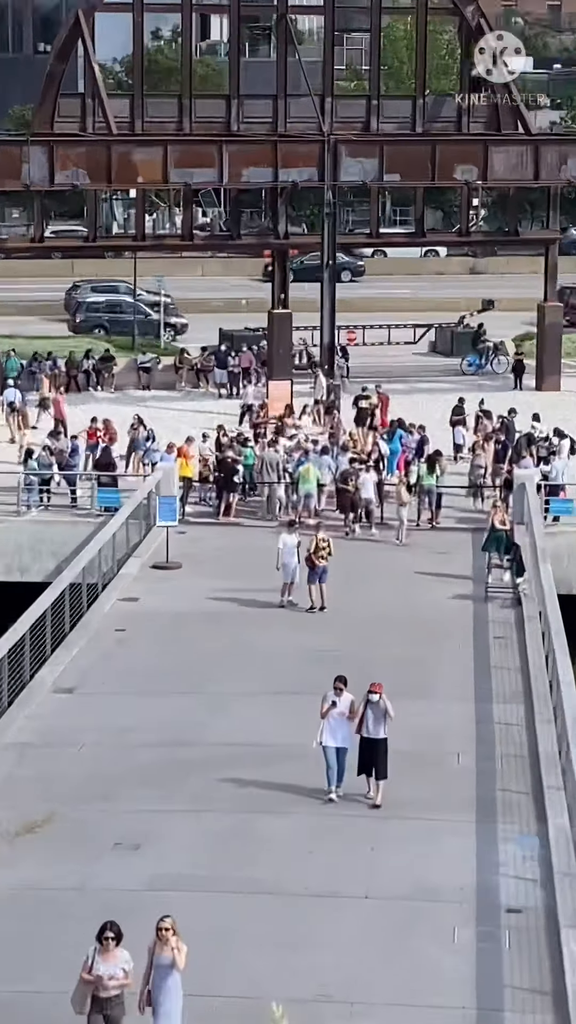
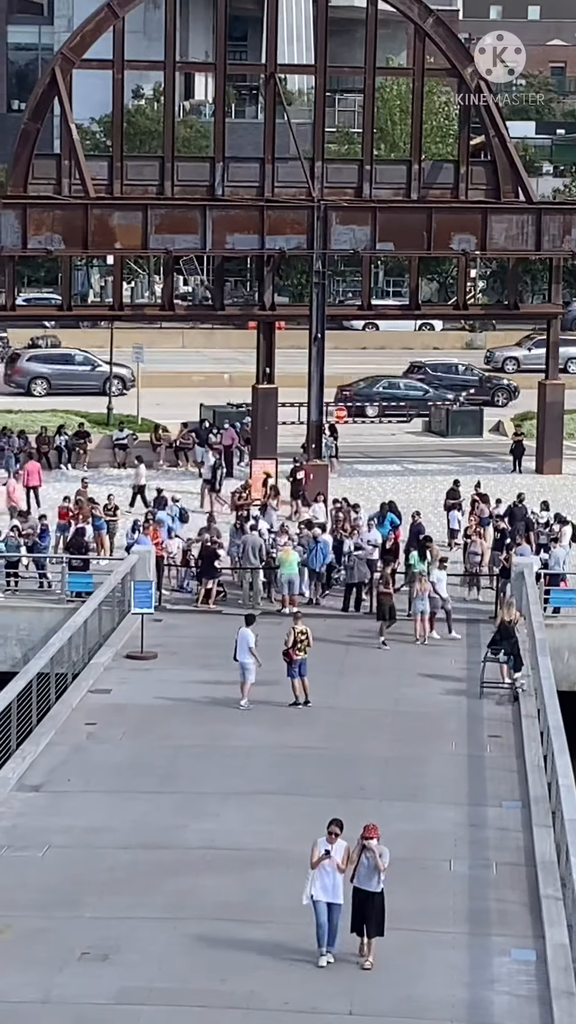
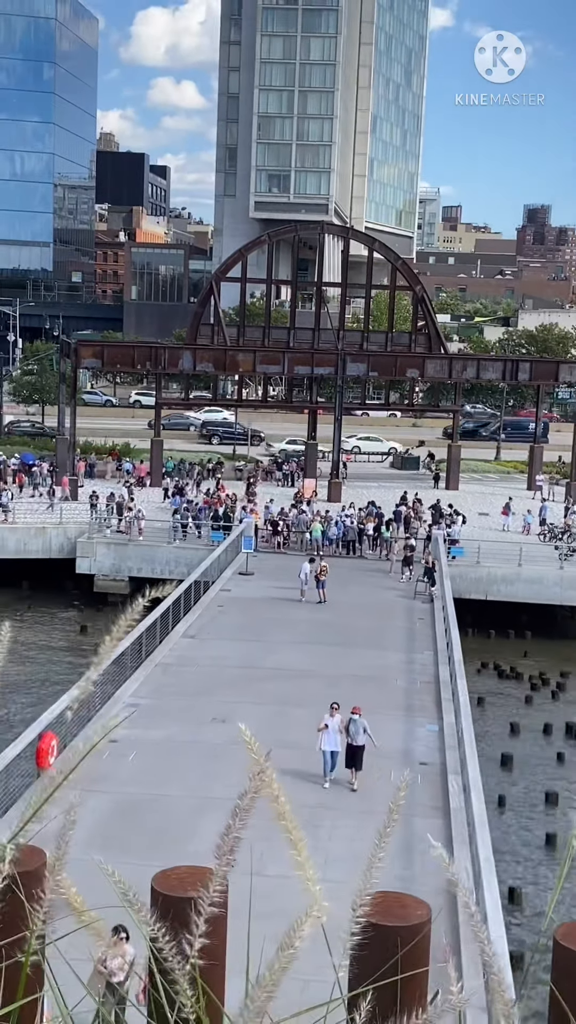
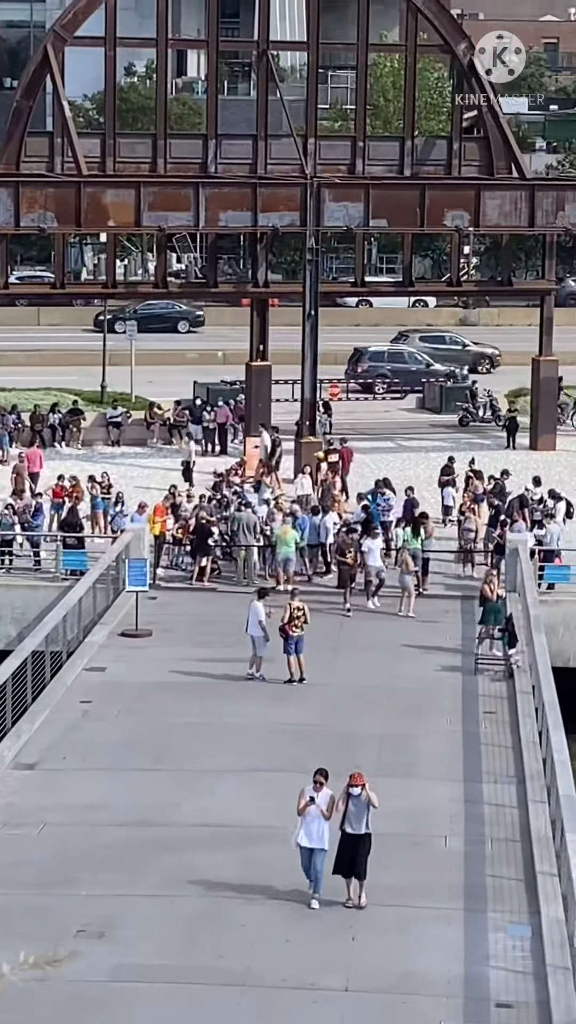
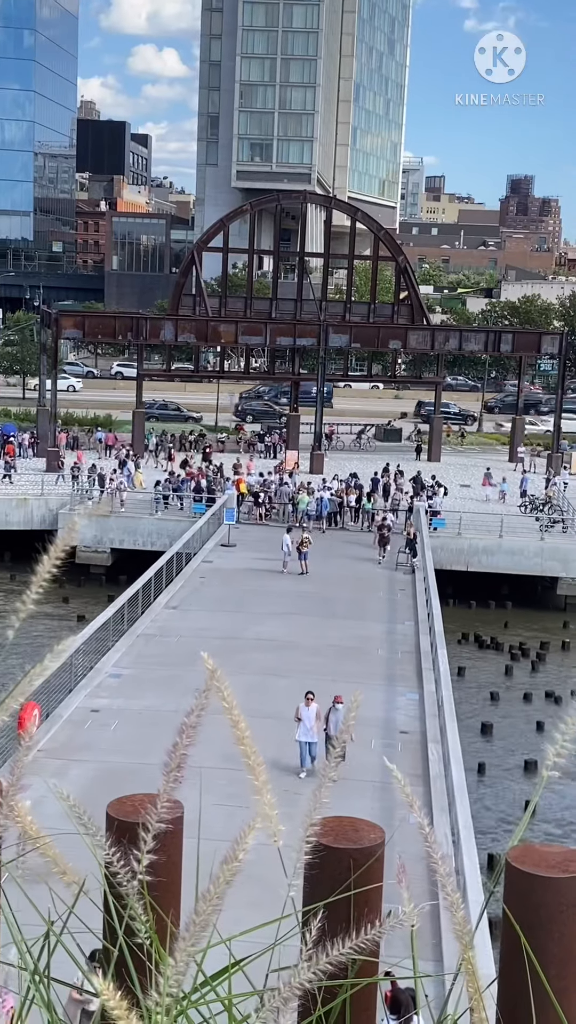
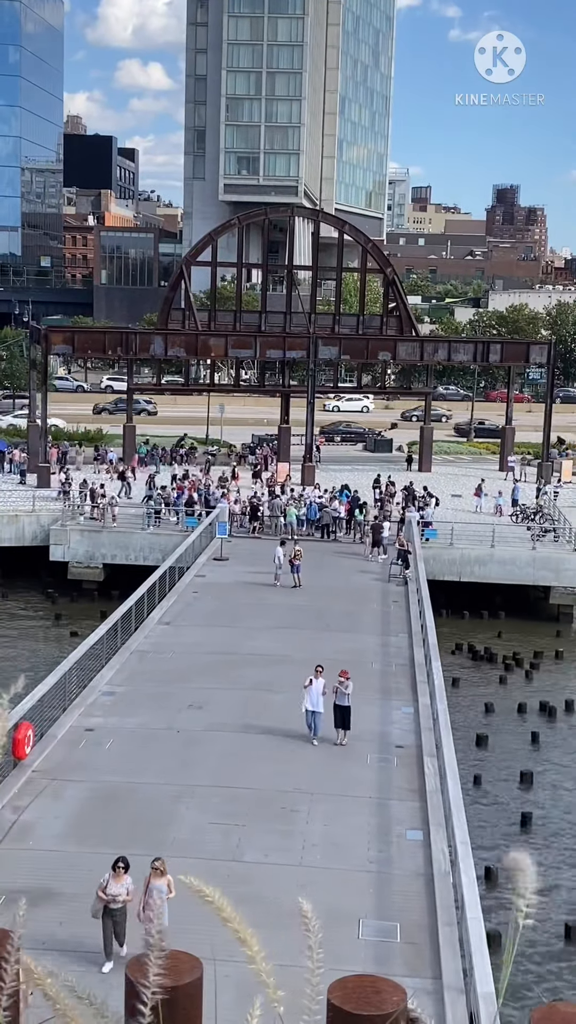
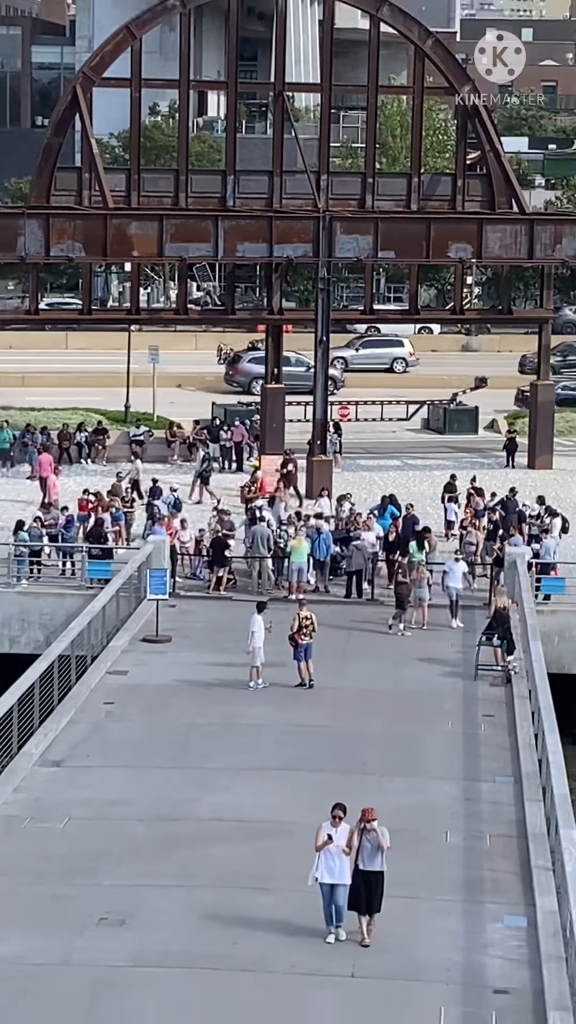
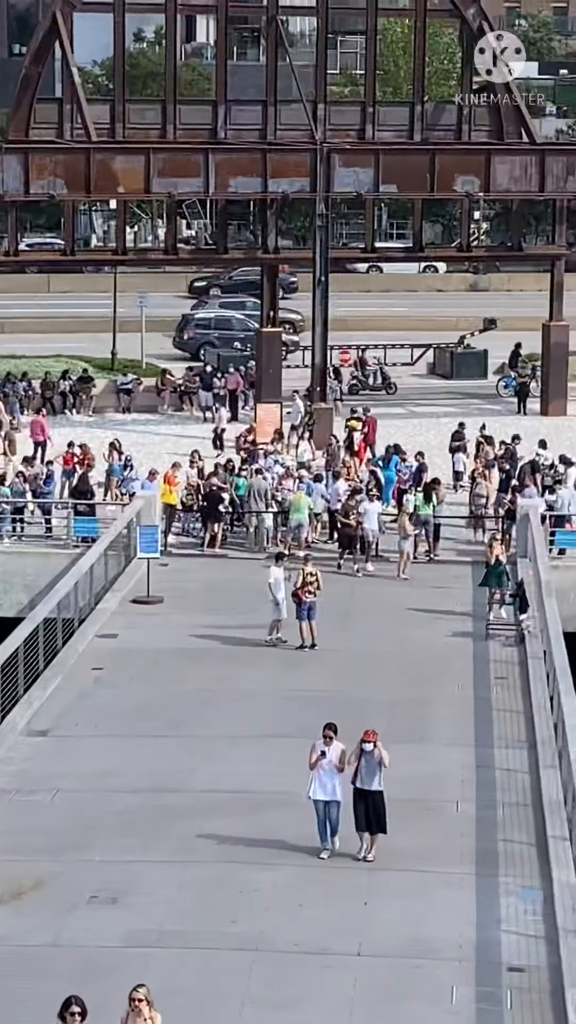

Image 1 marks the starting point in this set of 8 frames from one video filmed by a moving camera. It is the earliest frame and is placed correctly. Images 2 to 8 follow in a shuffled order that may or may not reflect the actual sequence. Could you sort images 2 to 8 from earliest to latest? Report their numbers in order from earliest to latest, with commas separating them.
8, 4, 2, 7, 6, 3, 5
